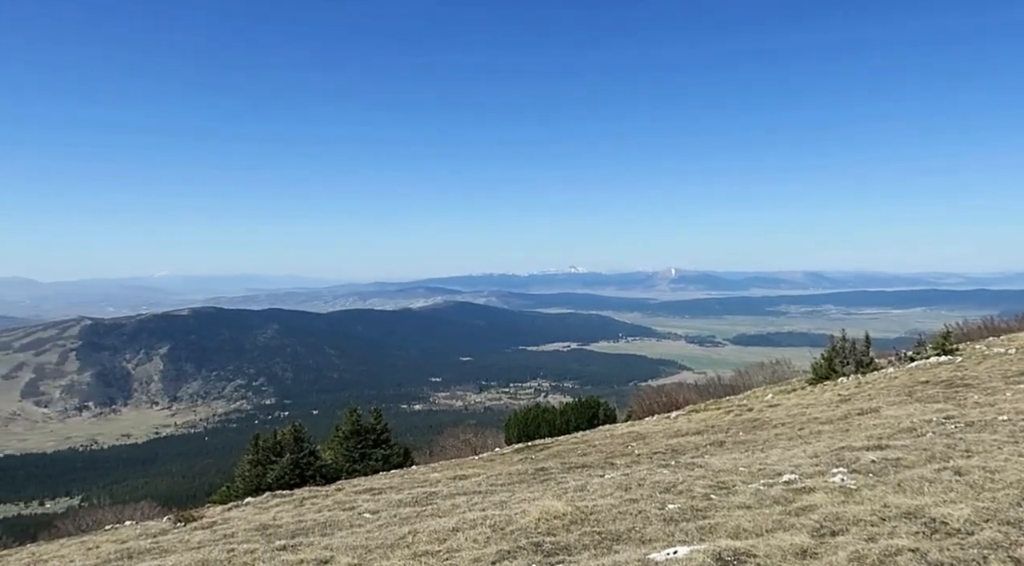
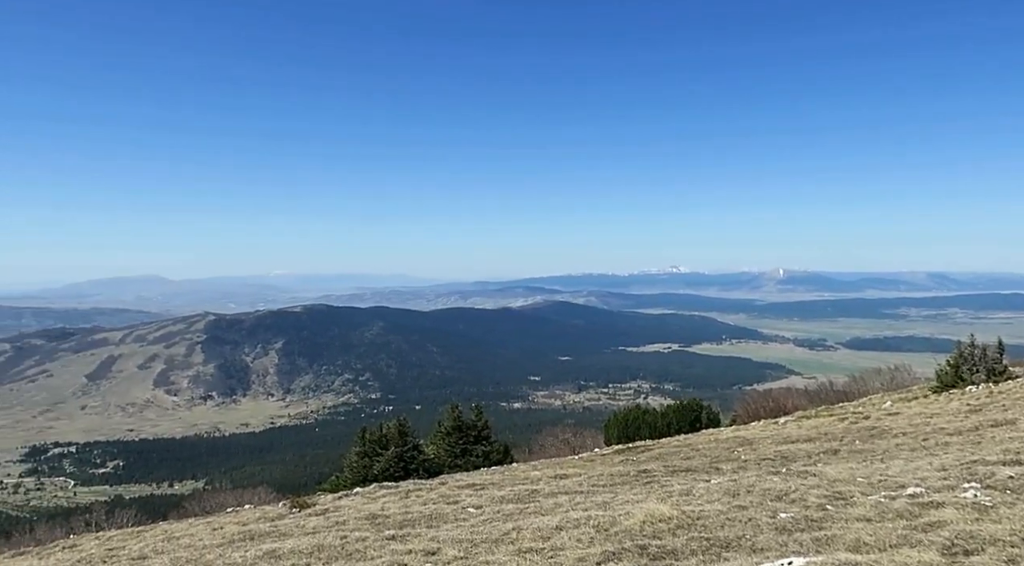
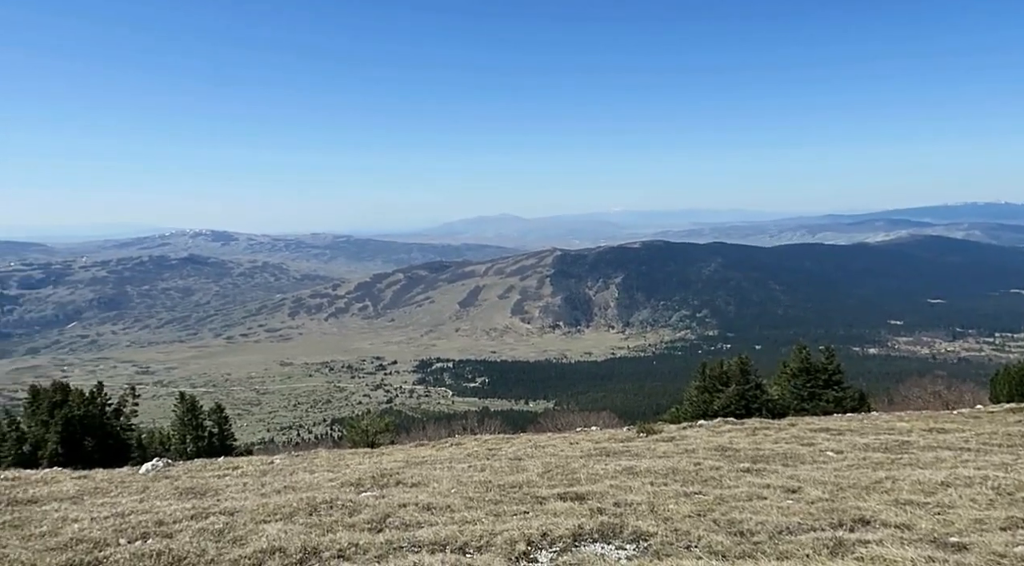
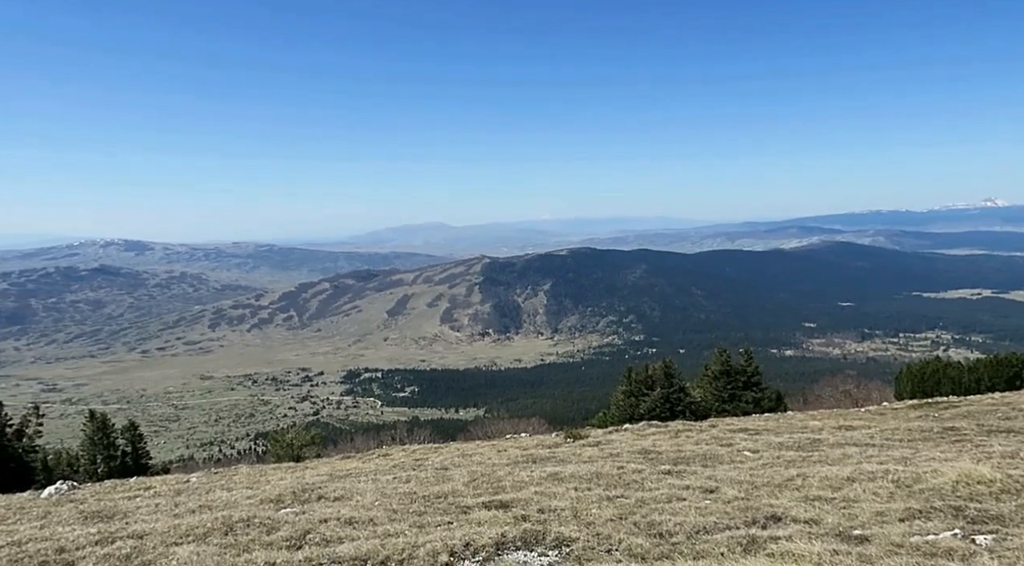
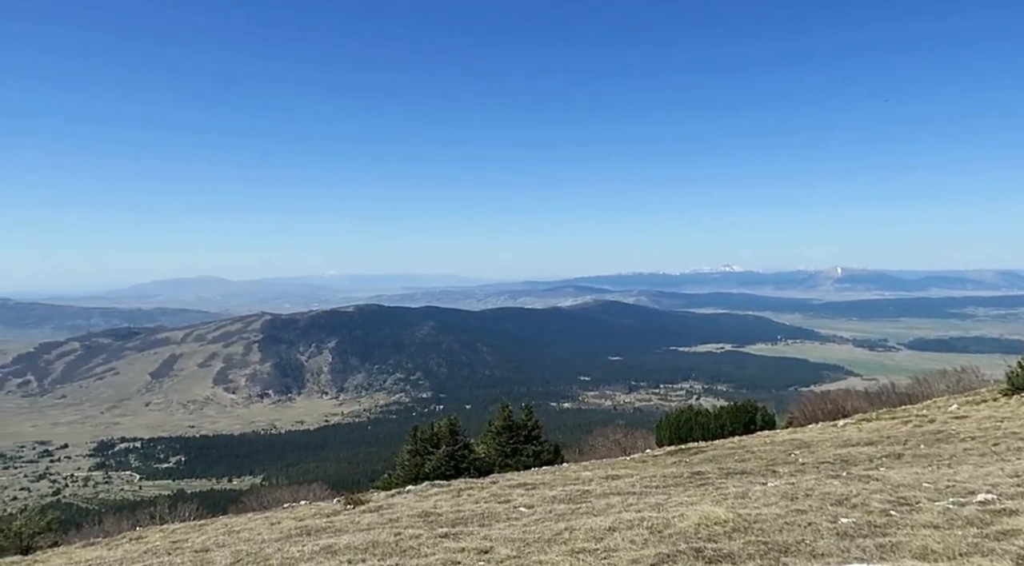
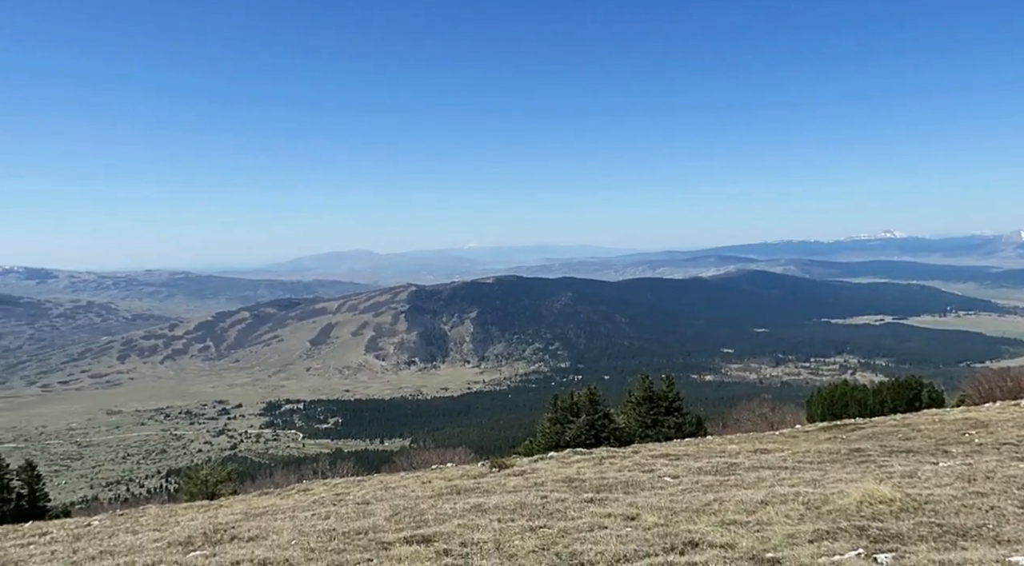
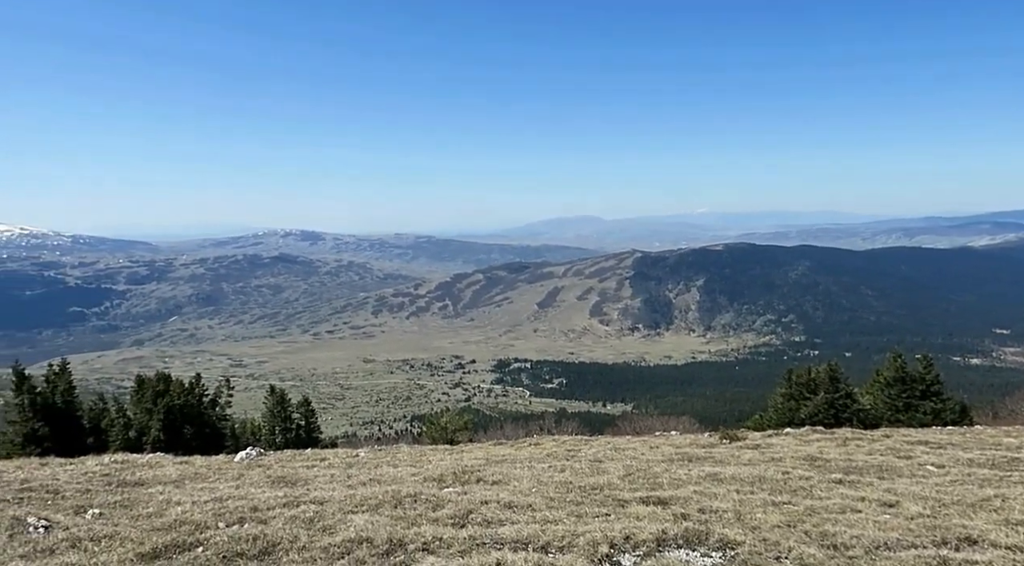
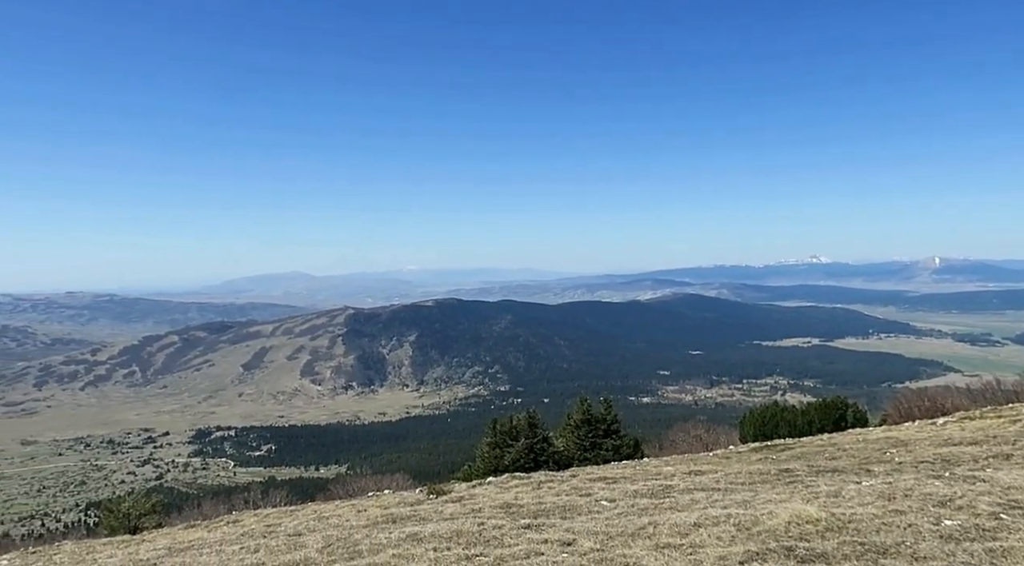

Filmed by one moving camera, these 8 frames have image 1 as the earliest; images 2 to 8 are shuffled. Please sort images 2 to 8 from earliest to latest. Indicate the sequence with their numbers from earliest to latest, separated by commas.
2, 5, 8, 6, 4, 3, 7
